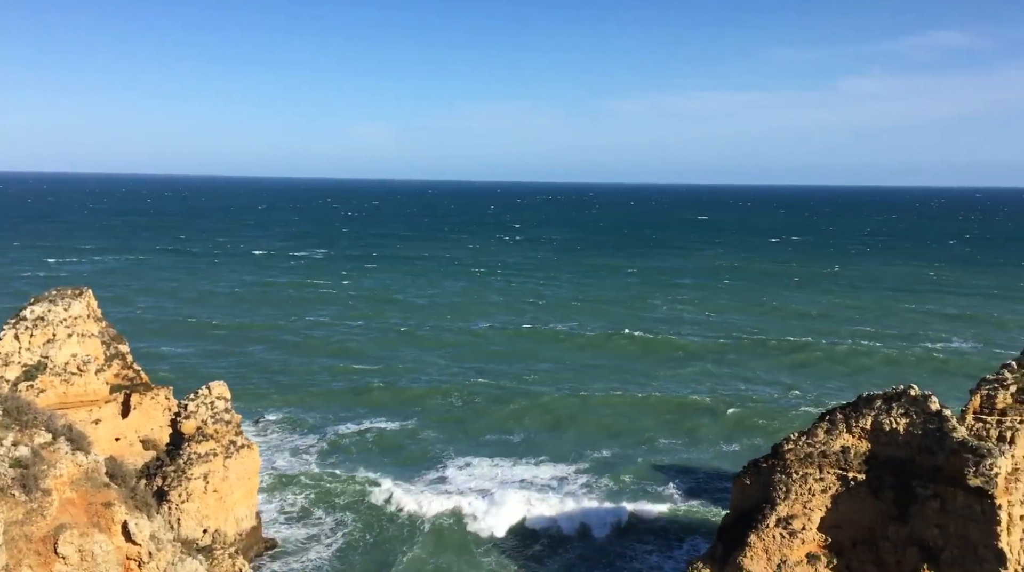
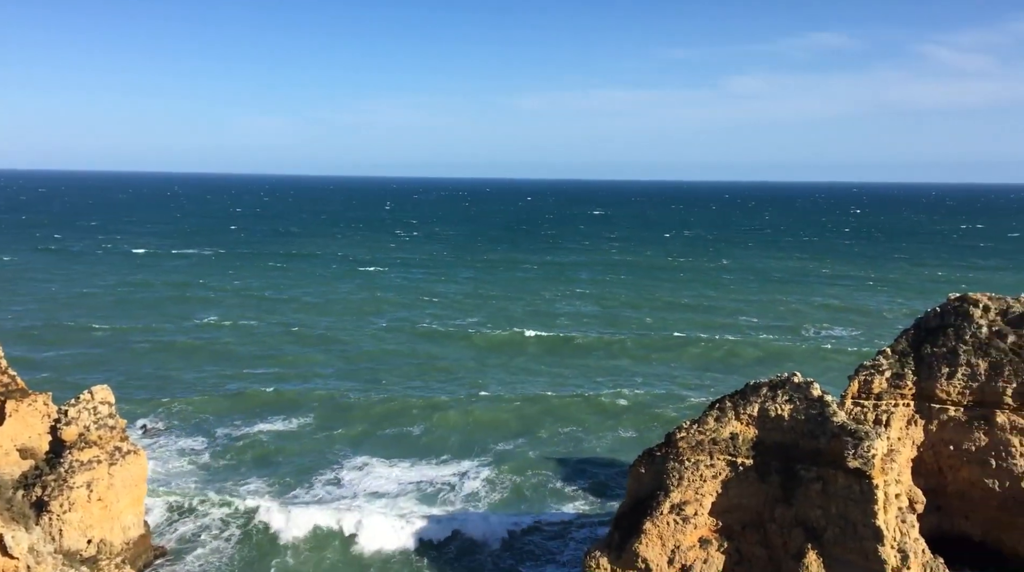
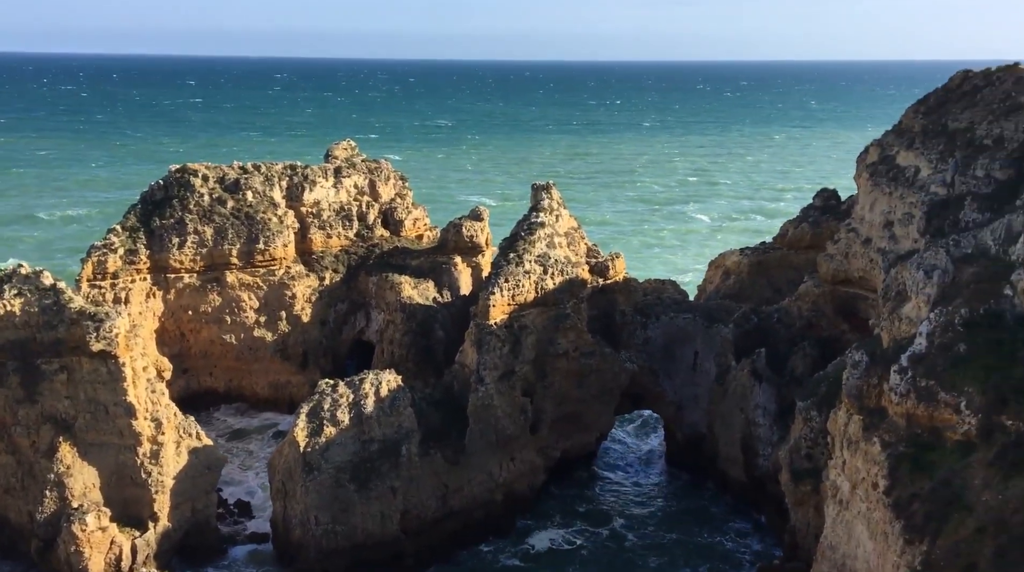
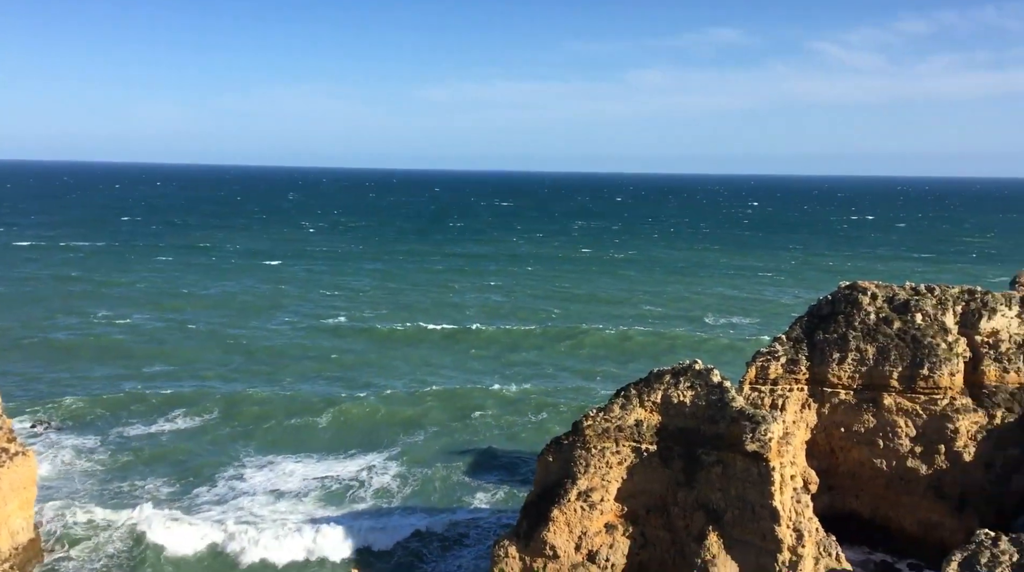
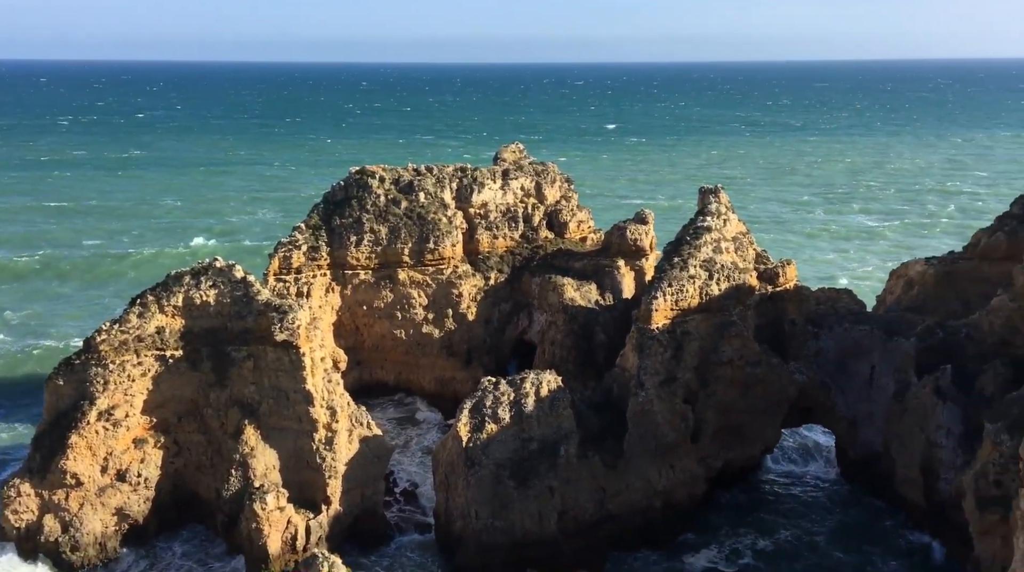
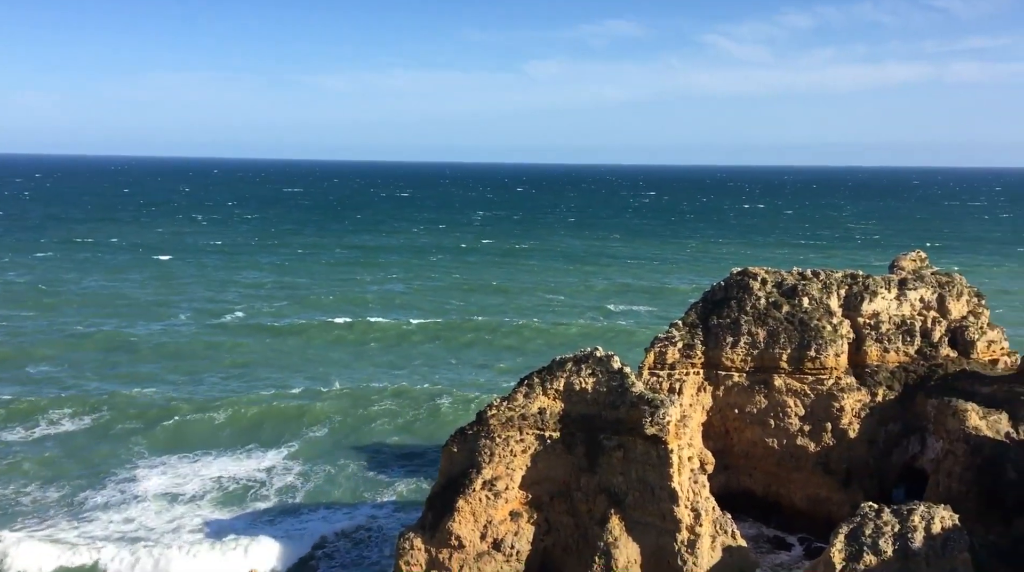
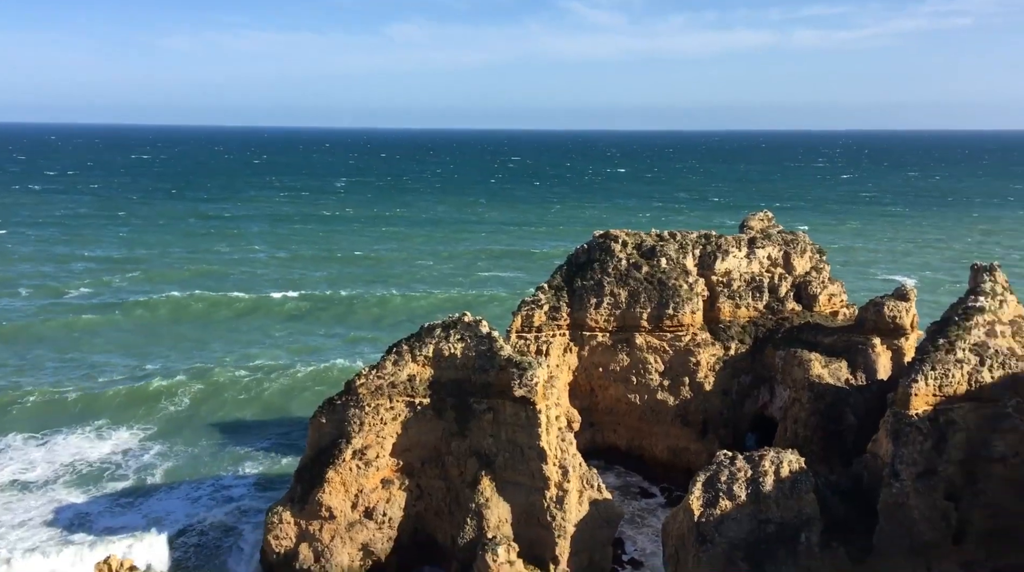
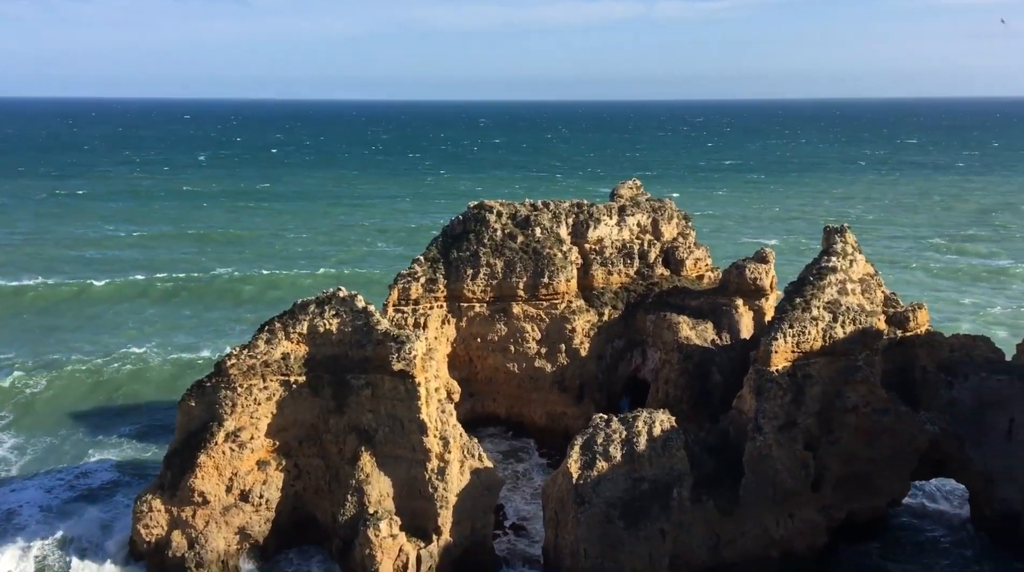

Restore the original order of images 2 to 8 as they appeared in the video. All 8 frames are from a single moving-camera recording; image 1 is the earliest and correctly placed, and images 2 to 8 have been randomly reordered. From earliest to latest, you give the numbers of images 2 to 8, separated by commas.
2, 4, 6, 7, 8, 5, 3
